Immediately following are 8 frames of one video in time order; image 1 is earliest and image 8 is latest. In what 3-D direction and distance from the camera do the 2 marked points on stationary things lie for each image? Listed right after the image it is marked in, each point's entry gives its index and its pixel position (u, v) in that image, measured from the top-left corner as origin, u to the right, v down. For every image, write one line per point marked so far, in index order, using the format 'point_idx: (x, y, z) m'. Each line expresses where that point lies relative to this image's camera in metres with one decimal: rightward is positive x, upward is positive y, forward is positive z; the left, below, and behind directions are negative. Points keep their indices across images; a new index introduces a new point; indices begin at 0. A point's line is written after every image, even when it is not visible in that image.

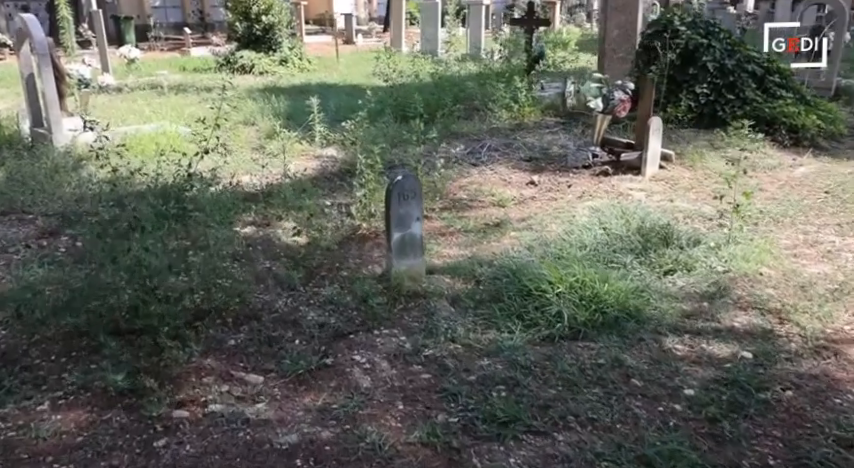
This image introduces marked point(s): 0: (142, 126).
0: (-2.5, +1.0, +7.0) m
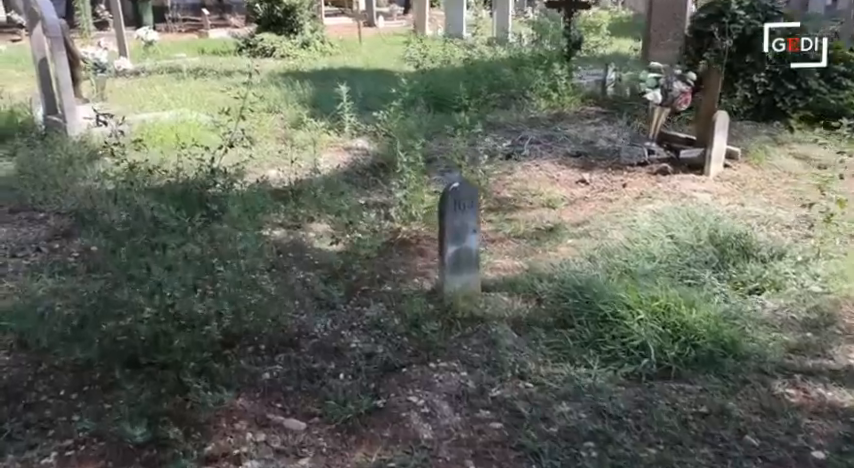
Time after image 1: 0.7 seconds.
0: (-2.2, +1.0, +6.5) m
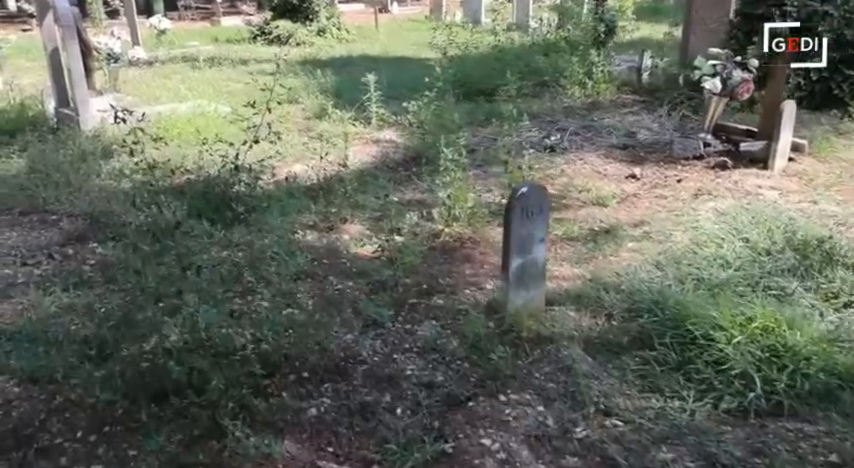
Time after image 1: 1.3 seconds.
0: (-1.9, +1.0, +6.2) m
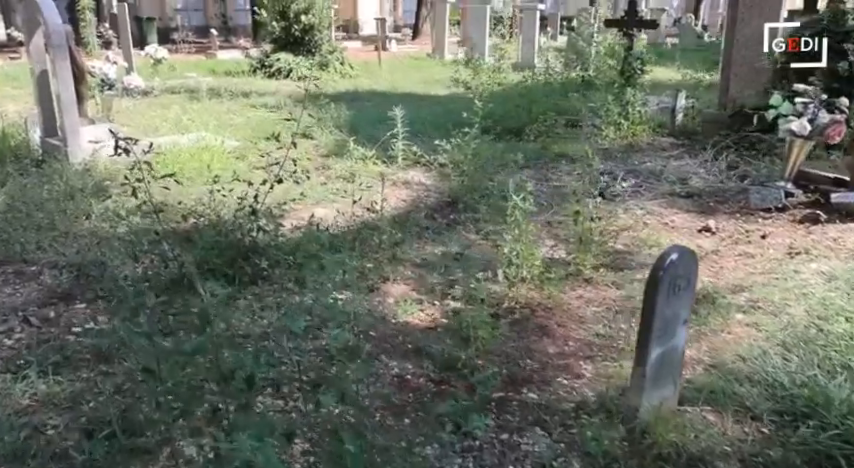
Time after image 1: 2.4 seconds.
0: (-1.7, +0.7, +5.5) m
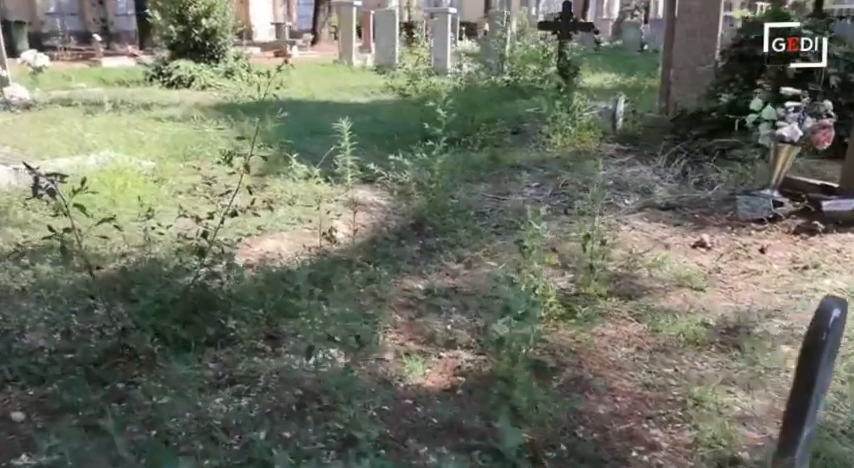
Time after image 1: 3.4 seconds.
0: (-2.0, +0.5, +4.7) m
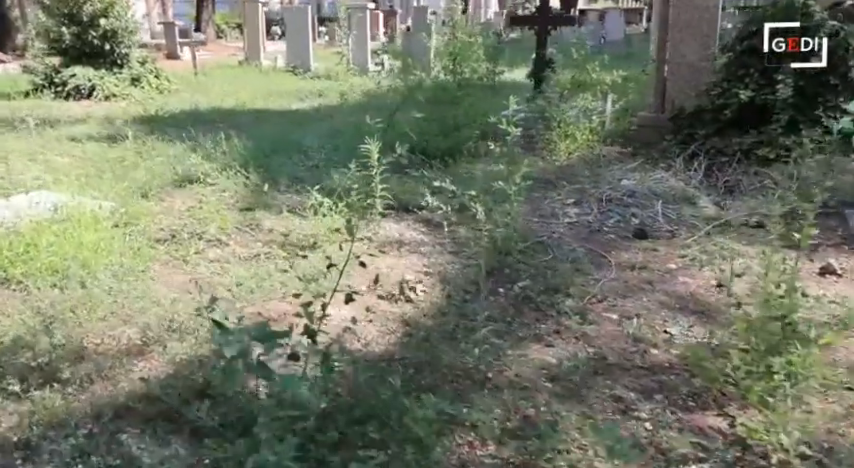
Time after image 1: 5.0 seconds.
0: (-1.8, +0.2, +3.5) m
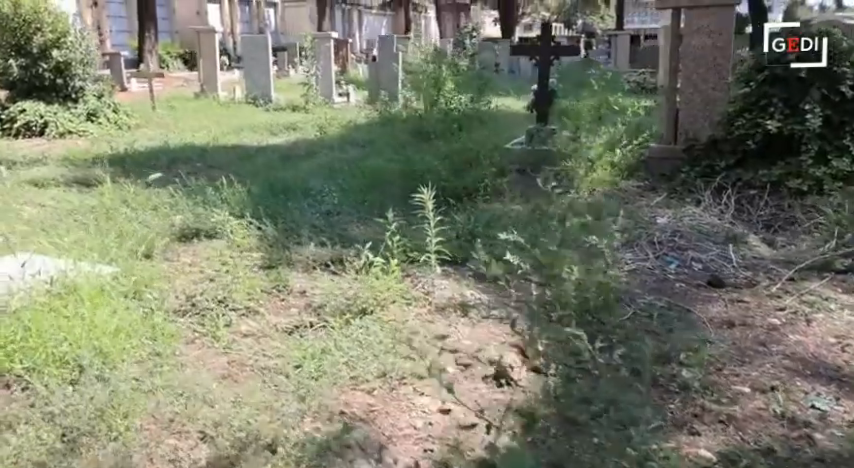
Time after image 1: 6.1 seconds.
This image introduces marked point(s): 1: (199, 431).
0: (-1.5, -0.1, +2.9) m
1: (-0.6, -0.4, +2.0) m
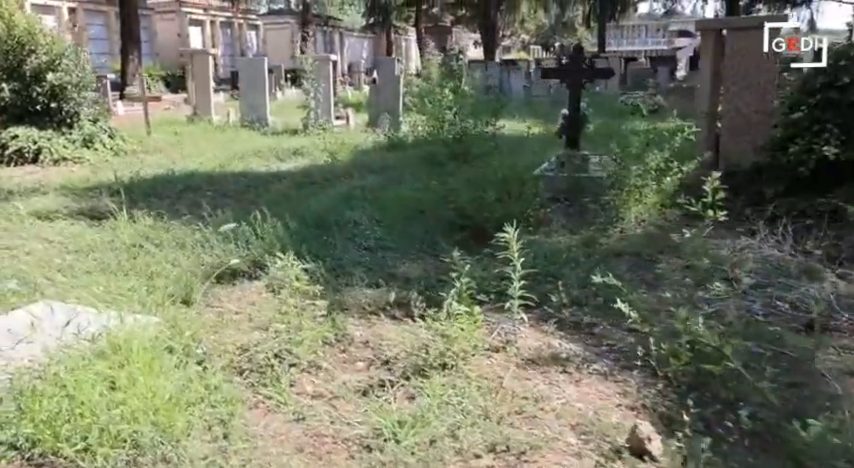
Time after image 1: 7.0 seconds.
0: (-1.2, -0.3, +2.5) m
1: (-0.3, -0.6, +1.6) m
